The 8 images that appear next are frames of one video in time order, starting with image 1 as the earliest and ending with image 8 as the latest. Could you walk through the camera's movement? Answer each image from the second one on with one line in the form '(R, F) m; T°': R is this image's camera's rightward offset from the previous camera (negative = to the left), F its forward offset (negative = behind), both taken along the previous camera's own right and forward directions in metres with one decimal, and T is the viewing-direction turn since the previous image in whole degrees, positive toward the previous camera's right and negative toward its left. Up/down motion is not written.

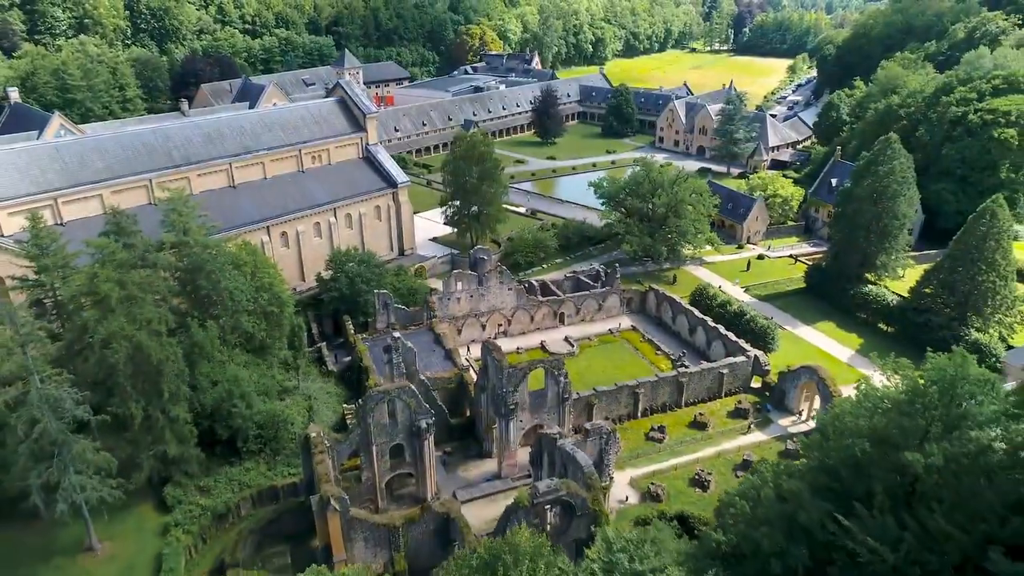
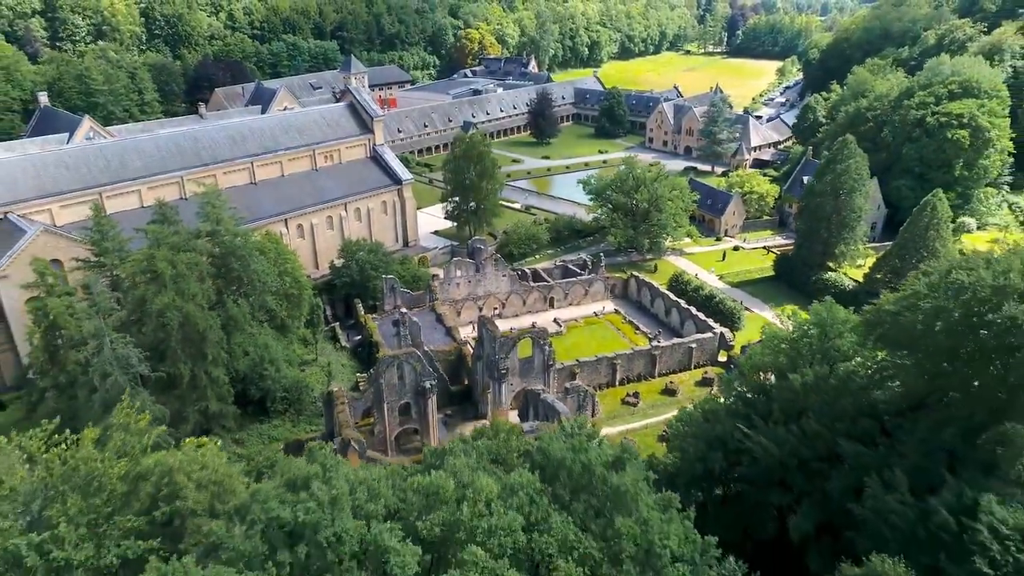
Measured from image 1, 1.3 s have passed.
(+0.4, -4.6) m; 0°
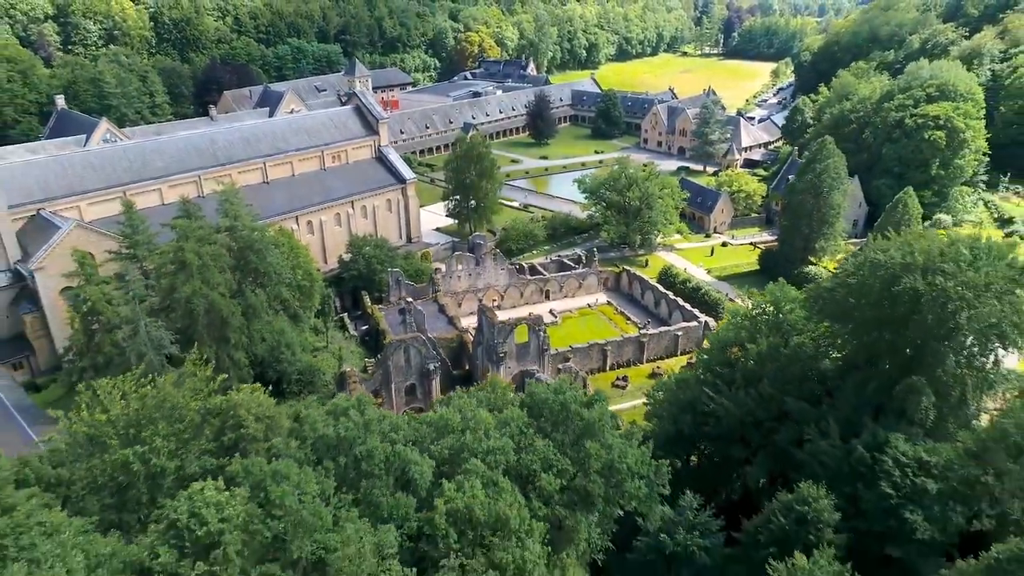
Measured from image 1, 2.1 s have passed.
(+0.1, -2.8) m; 0°
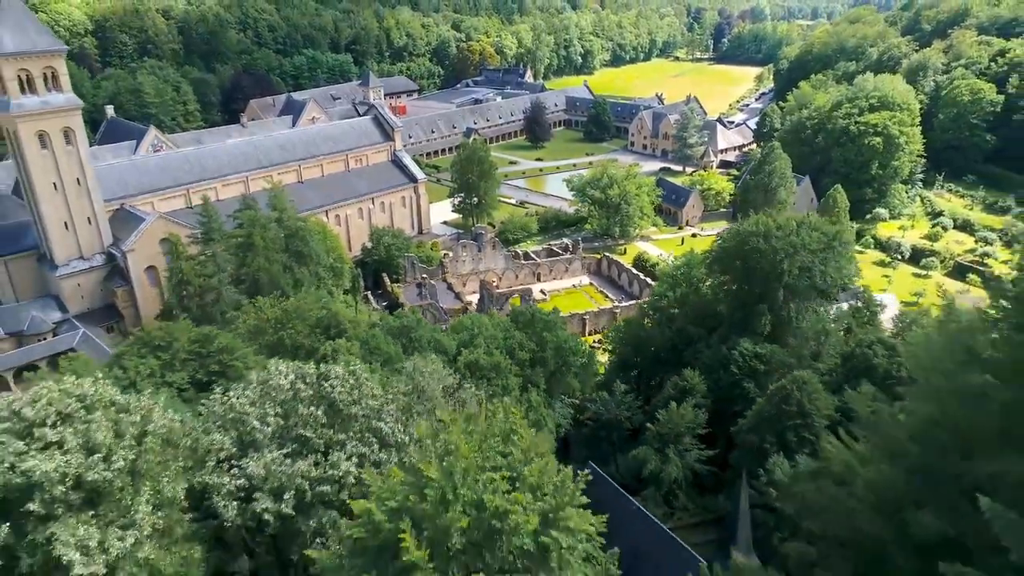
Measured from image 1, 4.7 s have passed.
(+0.4, -9.2) m; 0°
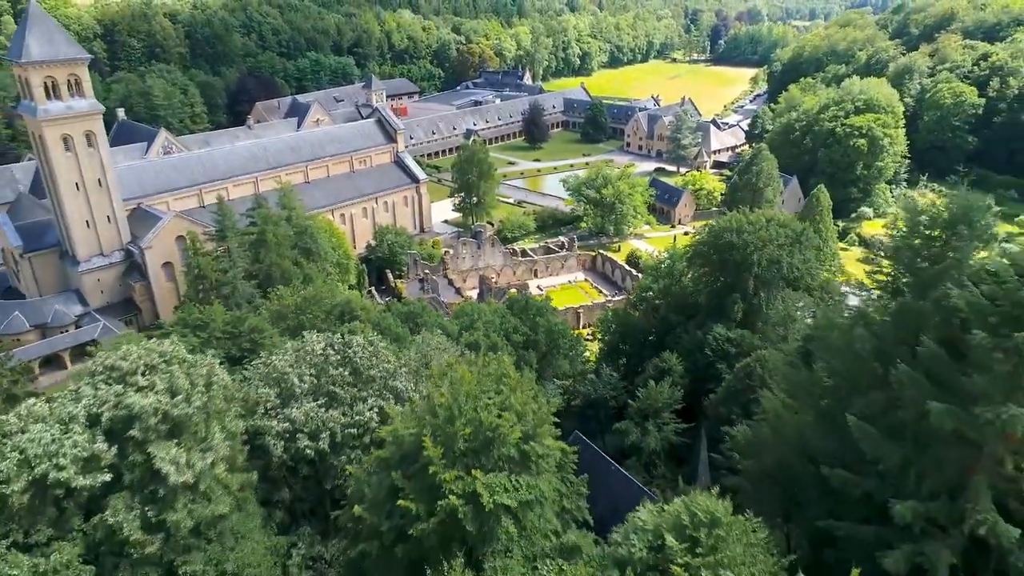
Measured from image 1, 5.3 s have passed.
(+0.2, -2.6) m; 0°
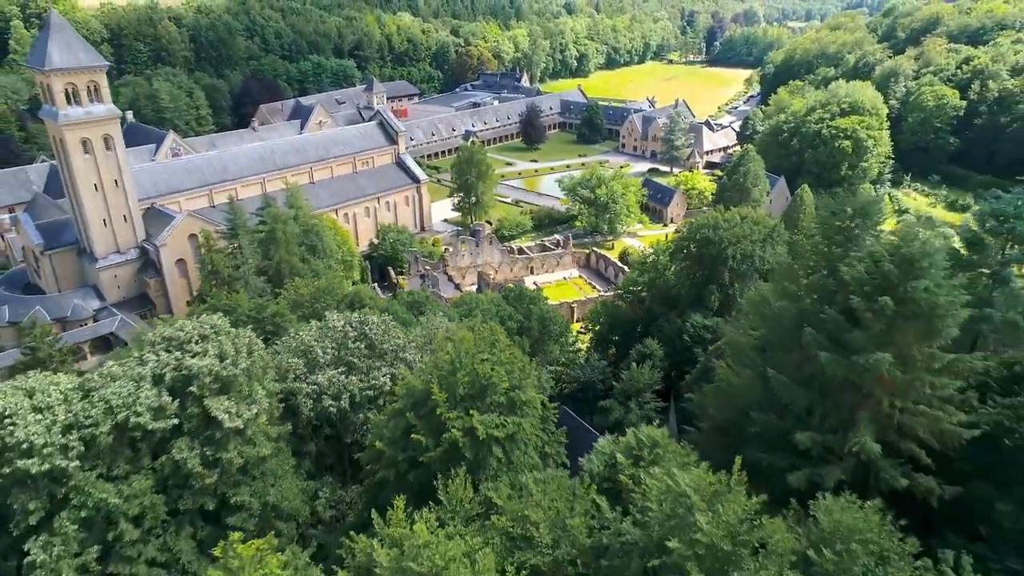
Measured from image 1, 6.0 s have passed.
(+0.2, -2.5) m; 0°
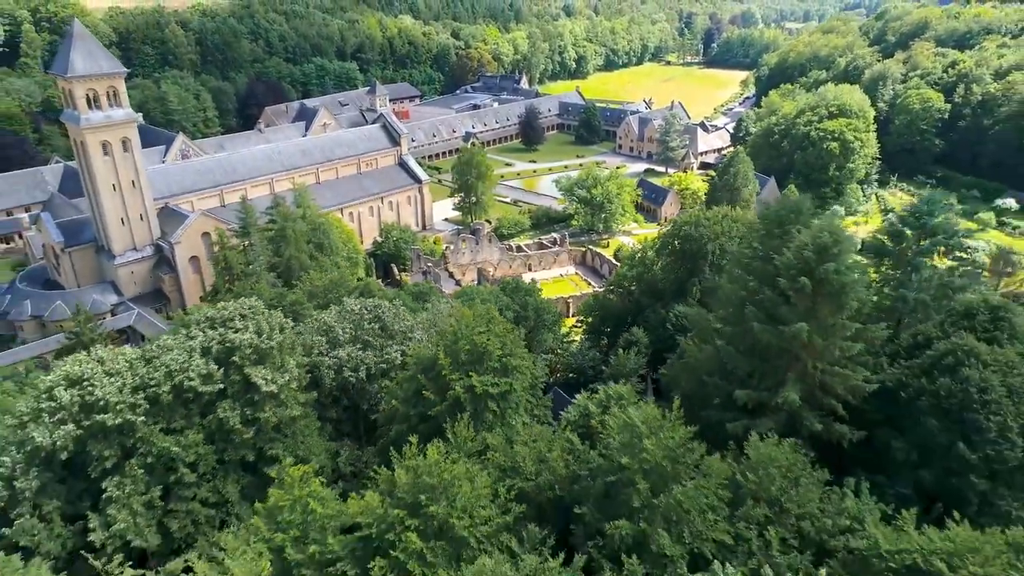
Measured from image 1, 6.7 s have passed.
(+0.2, -2.5) m; 0°
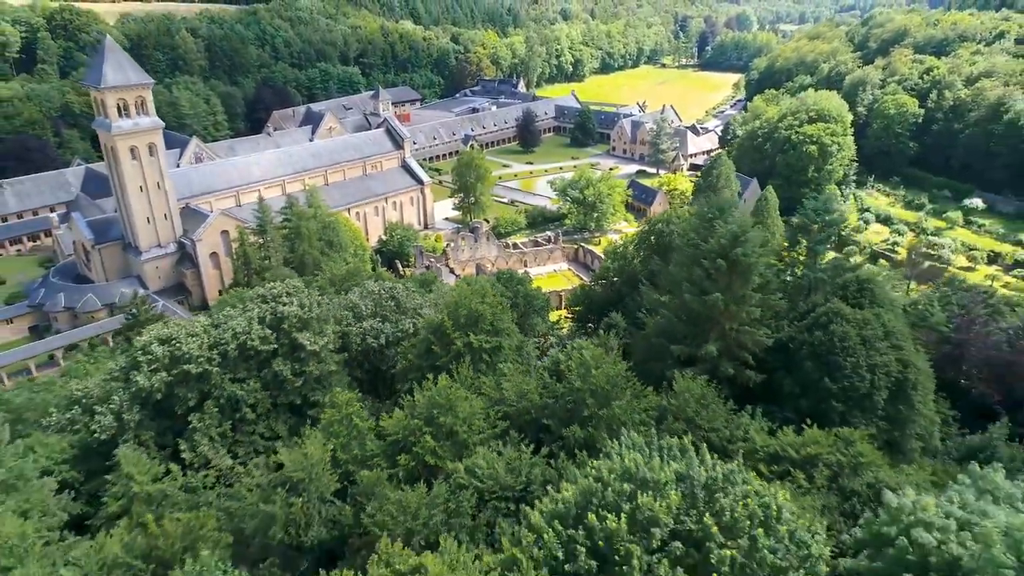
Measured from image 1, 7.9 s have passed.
(+0.3, -4.4) m; 0°
